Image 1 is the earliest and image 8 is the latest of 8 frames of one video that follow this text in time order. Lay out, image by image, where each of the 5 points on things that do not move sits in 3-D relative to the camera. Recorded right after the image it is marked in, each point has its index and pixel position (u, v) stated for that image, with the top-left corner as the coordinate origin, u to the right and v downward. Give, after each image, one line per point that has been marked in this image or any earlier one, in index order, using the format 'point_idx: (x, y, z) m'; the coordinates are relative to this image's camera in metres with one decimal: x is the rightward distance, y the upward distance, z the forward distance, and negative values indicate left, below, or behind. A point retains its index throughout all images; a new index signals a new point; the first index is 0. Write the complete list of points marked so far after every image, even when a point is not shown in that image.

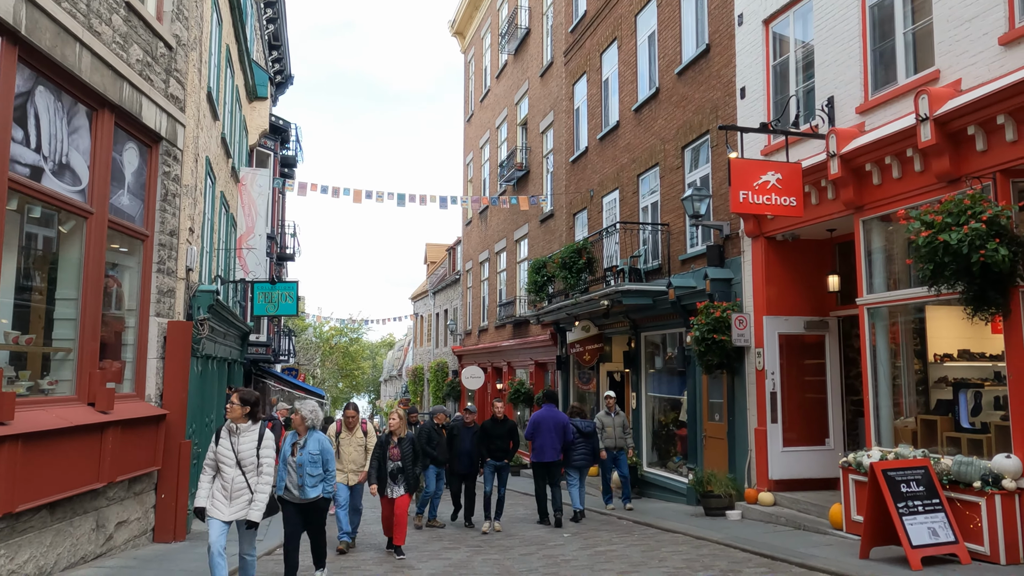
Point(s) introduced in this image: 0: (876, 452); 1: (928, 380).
0: (+4.2, -1.9, +8.8) m
1: (+4.9, -1.1, +9.1) m
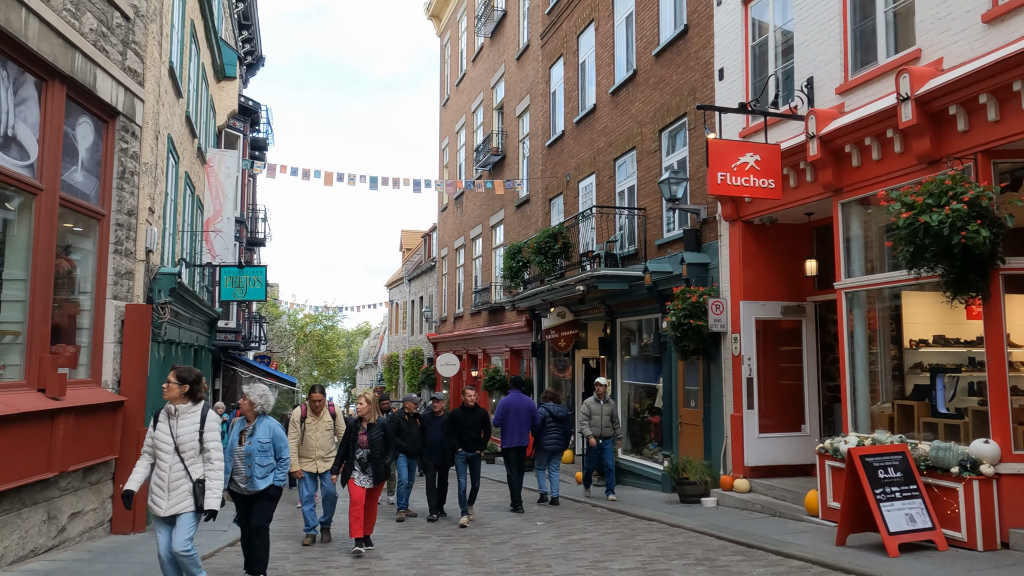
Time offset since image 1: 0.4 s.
0: (+3.9, -1.7, +8.7) m
1: (+4.6, -0.9, +9.0) m
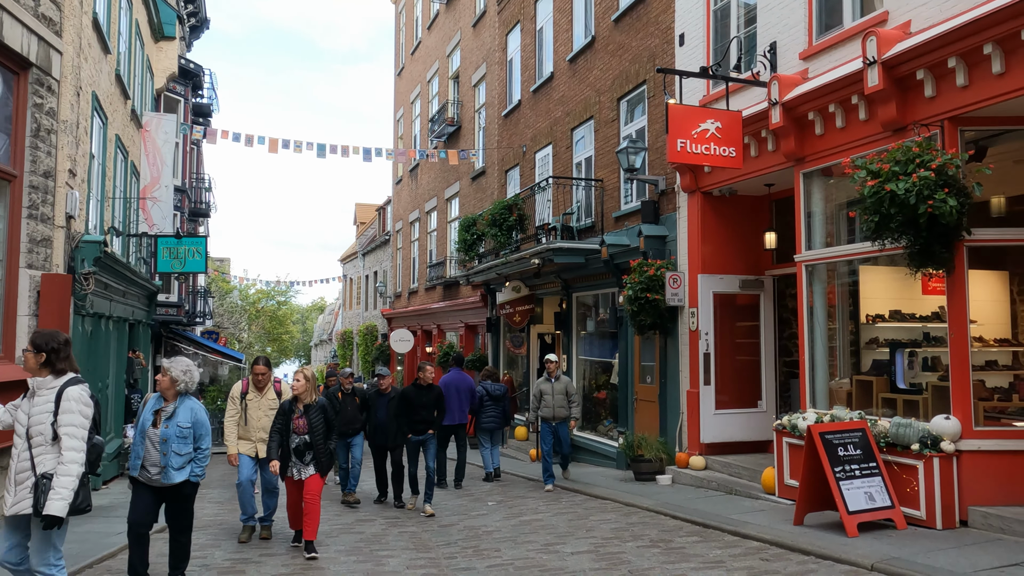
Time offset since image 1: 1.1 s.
0: (+3.3, -1.4, +8.5) m
1: (+4.0, -0.6, +8.7) m
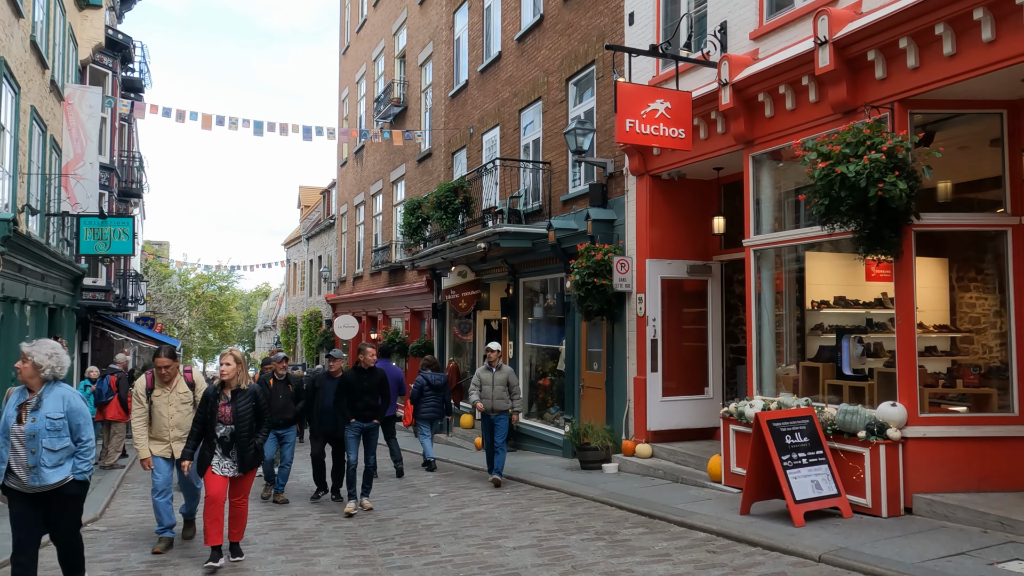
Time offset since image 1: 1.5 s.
0: (+2.7, -1.3, +8.3) m
1: (+3.3, -0.5, +8.6) m
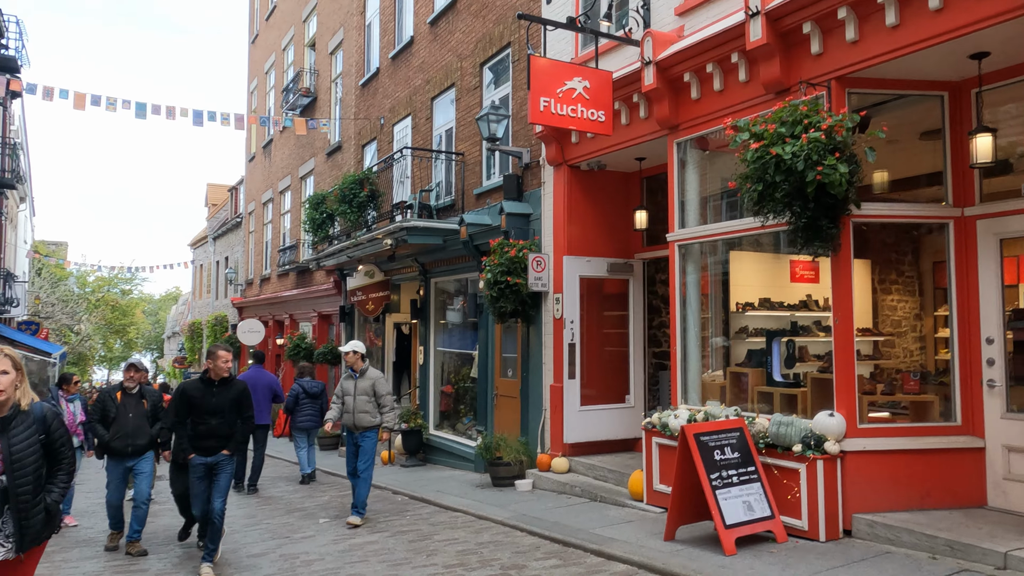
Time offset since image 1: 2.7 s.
0: (+1.7, -1.2, +7.6) m
1: (+2.3, -0.4, +7.9) m
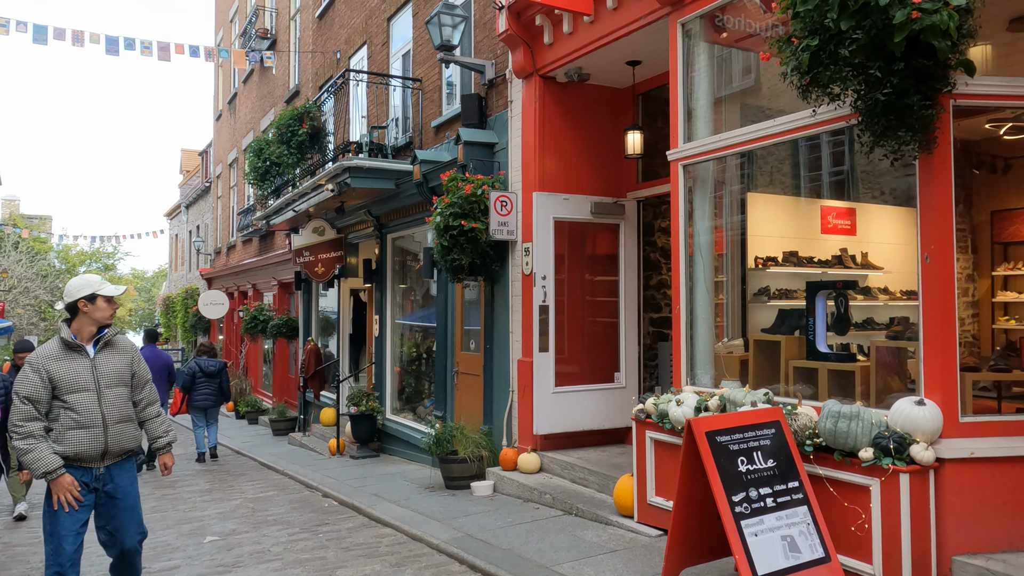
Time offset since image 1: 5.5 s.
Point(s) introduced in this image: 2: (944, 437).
0: (+1.2, -0.8, +5.4) m
1: (+1.8, 0.0, +5.7) m
2: (+2.3, -0.8, +4.1) m
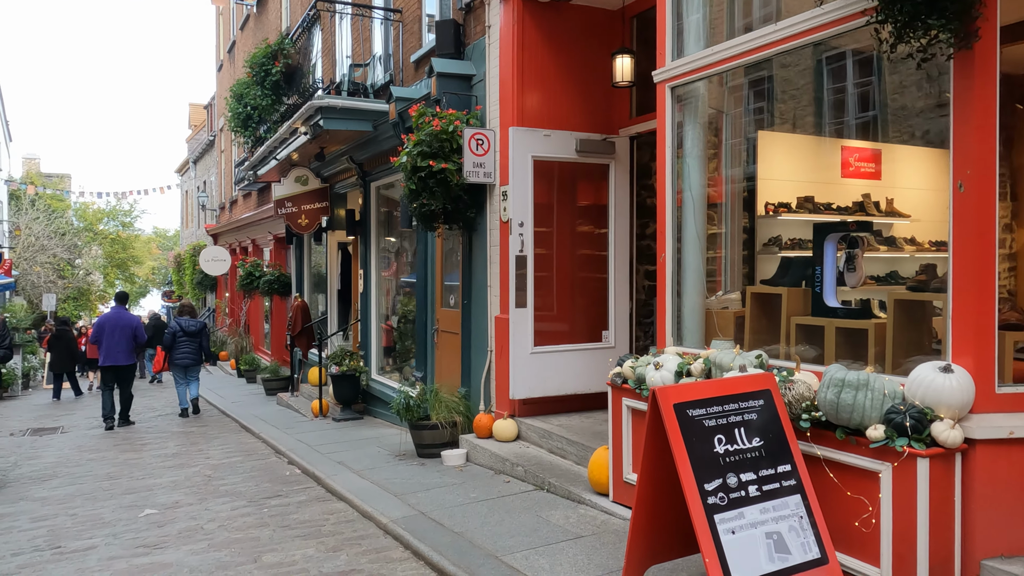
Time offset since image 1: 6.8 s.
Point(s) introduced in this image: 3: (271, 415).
0: (+1.0, -0.4, +4.6) m
1: (+1.6, +0.4, +4.8) m
2: (+2.0, -0.5, +3.2) m
3: (-3.6, -1.9, +11.5) m
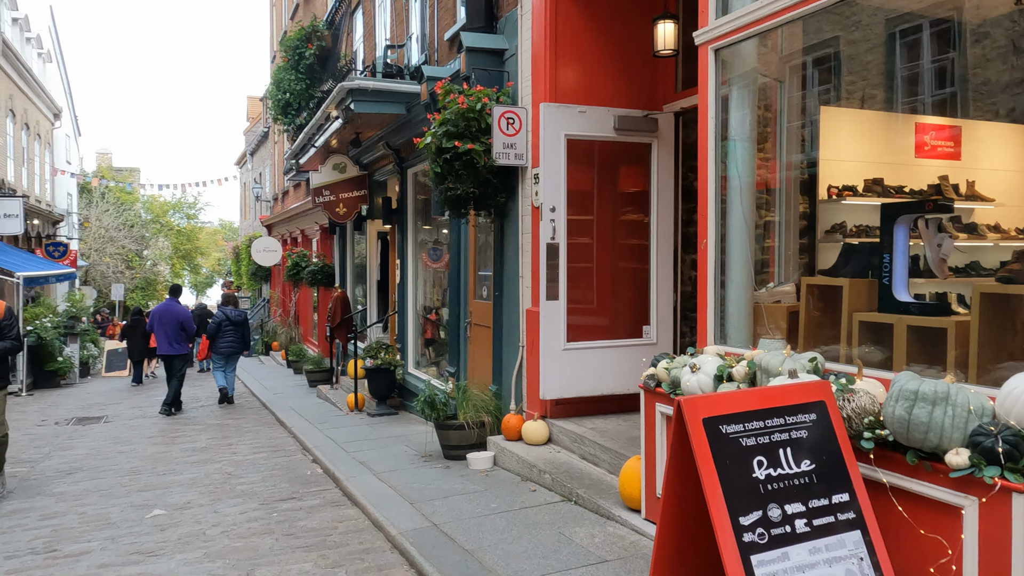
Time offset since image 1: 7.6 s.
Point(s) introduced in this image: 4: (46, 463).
0: (+1.0, -0.4, +4.0) m
1: (+1.7, +0.5, +4.2) m
2: (+2.0, -0.5, +2.6) m
3: (-3.0, -1.8, +11.2) m
4: (-4.9, -1.8, +7.9) m
